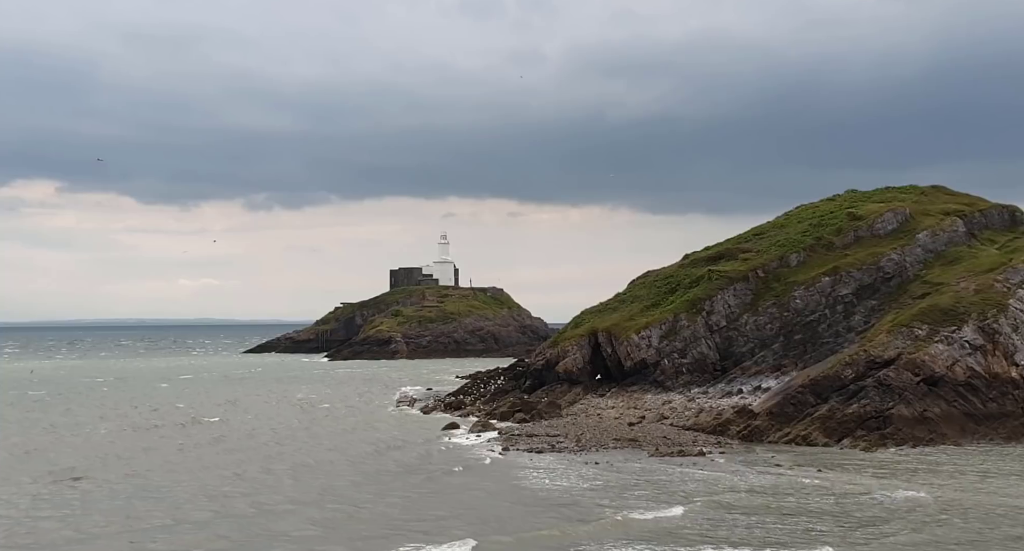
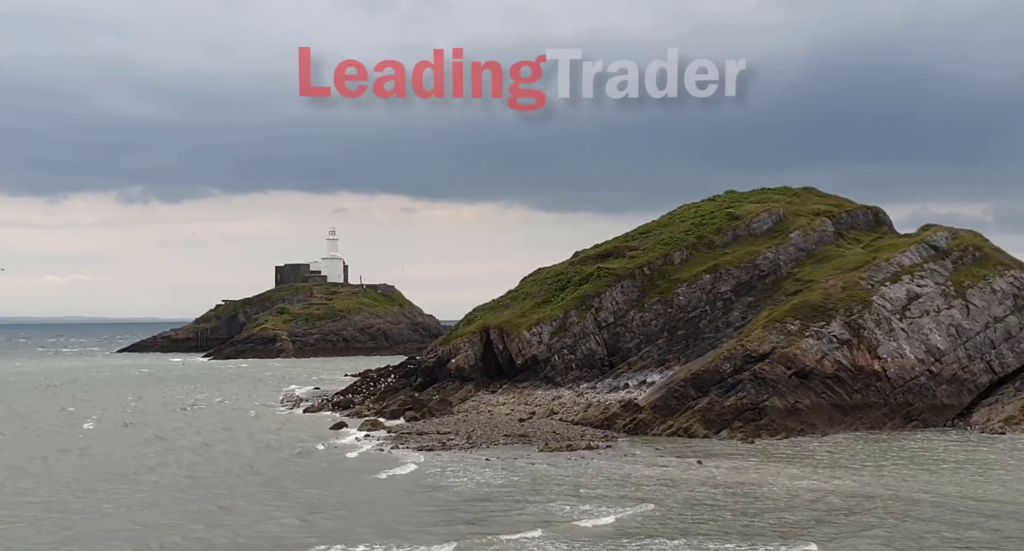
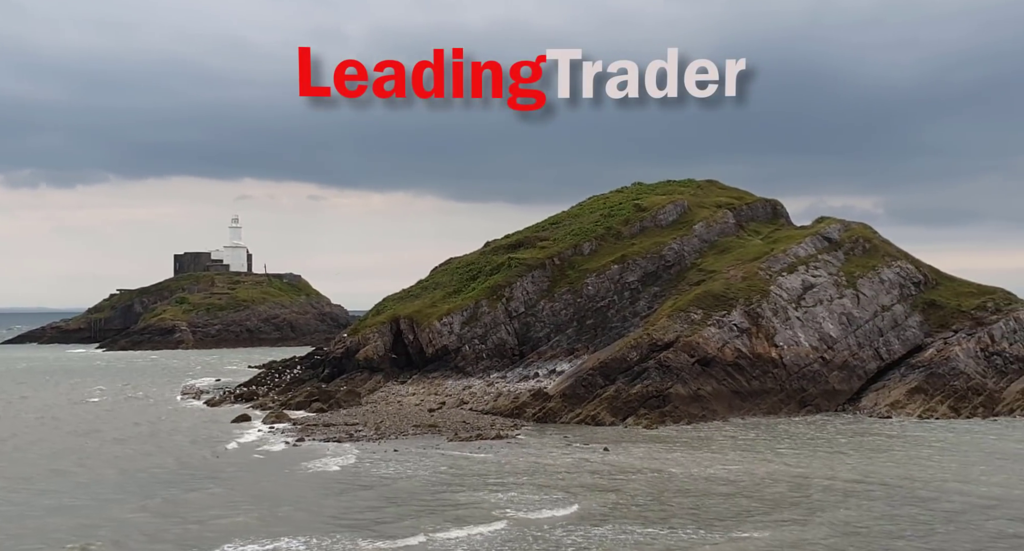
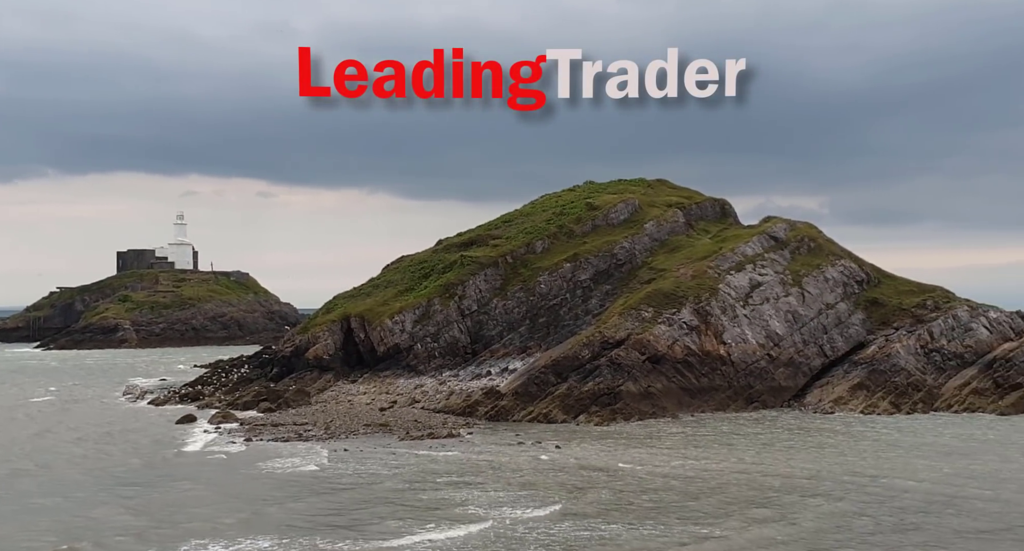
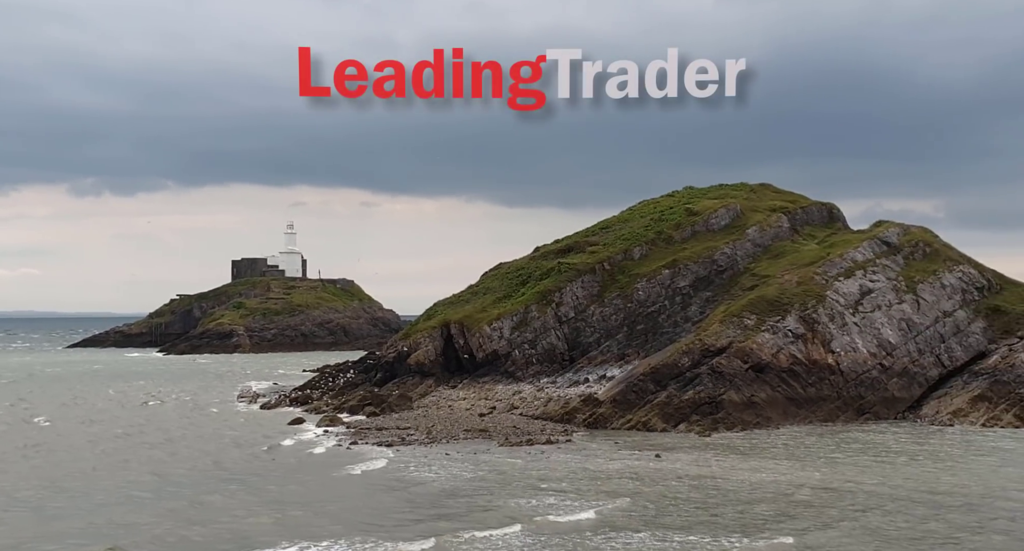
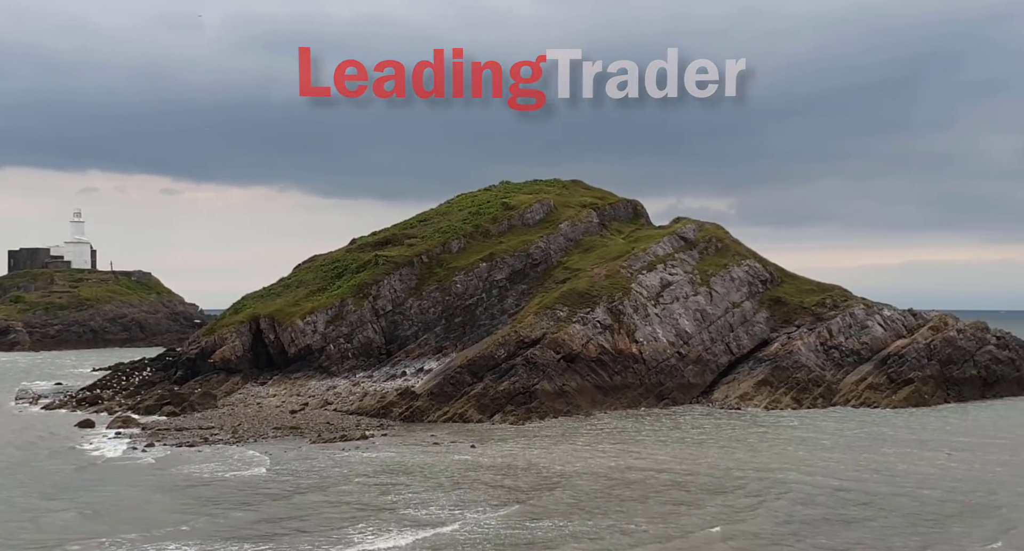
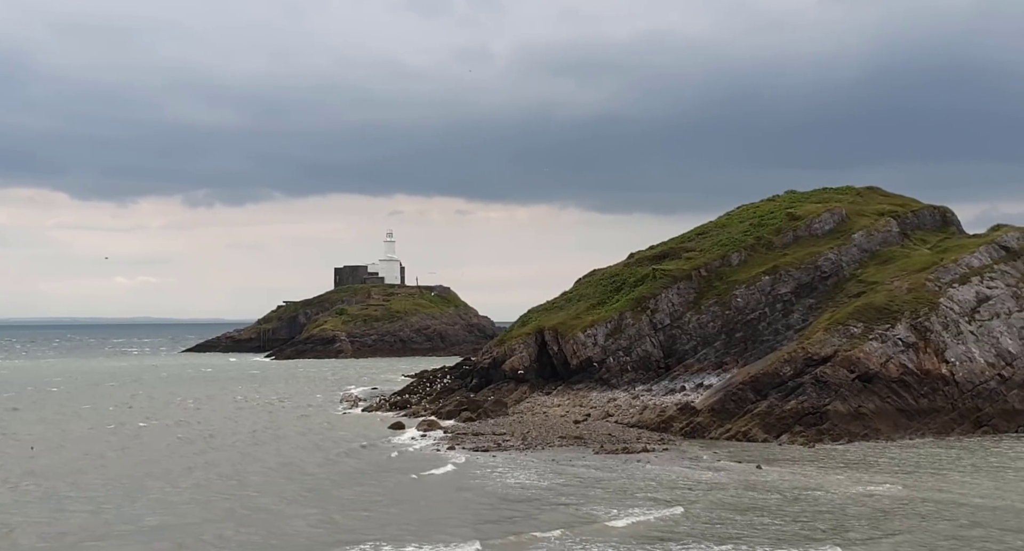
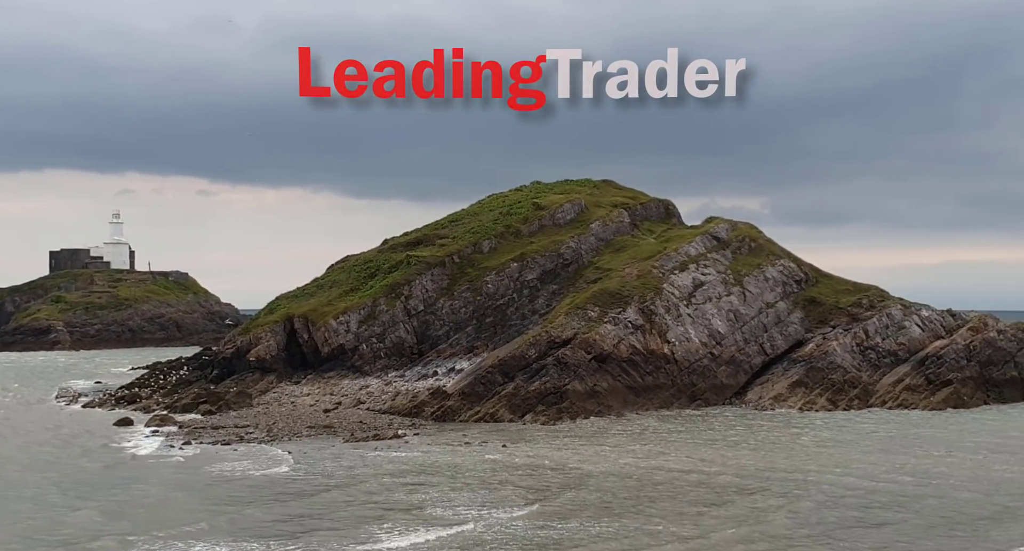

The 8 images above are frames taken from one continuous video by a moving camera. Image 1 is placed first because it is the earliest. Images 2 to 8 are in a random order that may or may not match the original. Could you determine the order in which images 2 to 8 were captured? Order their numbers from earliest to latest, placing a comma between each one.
7, 2, 5, 3, 4, 8, 6
